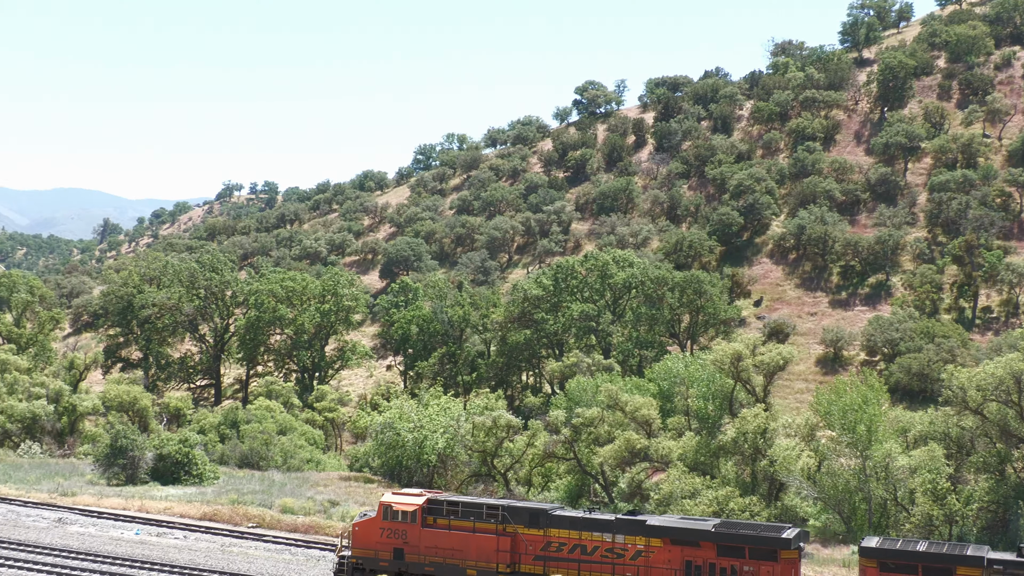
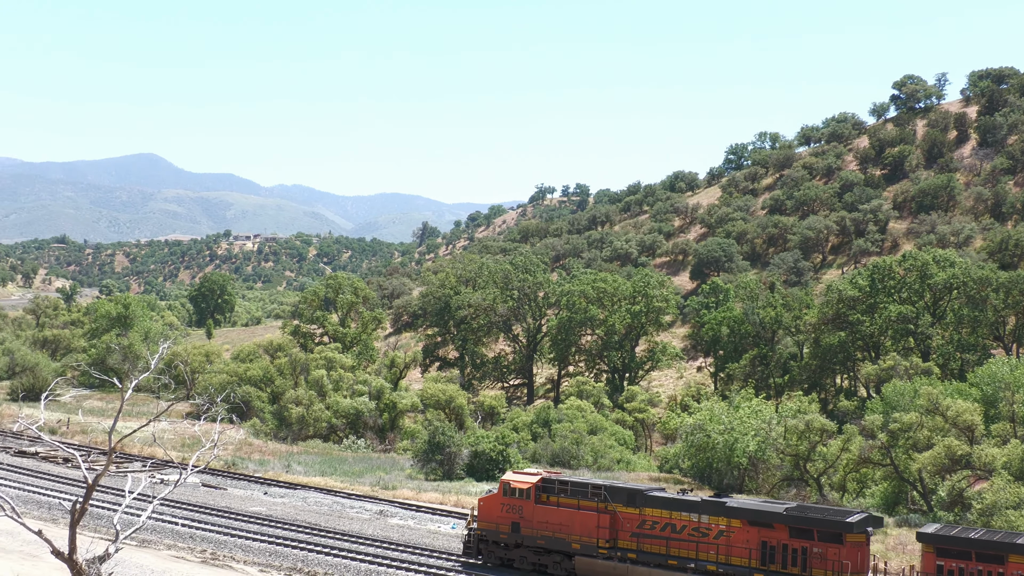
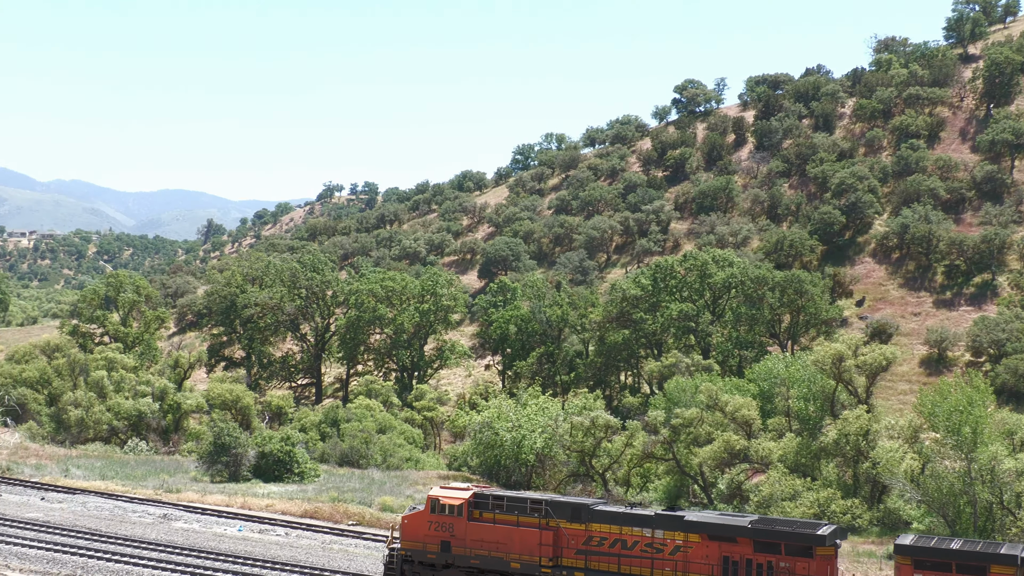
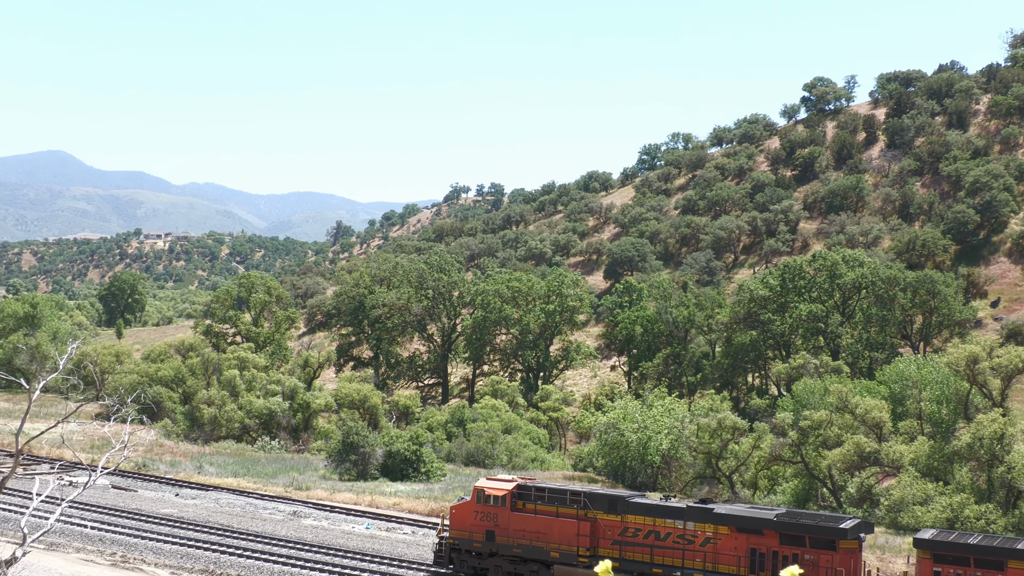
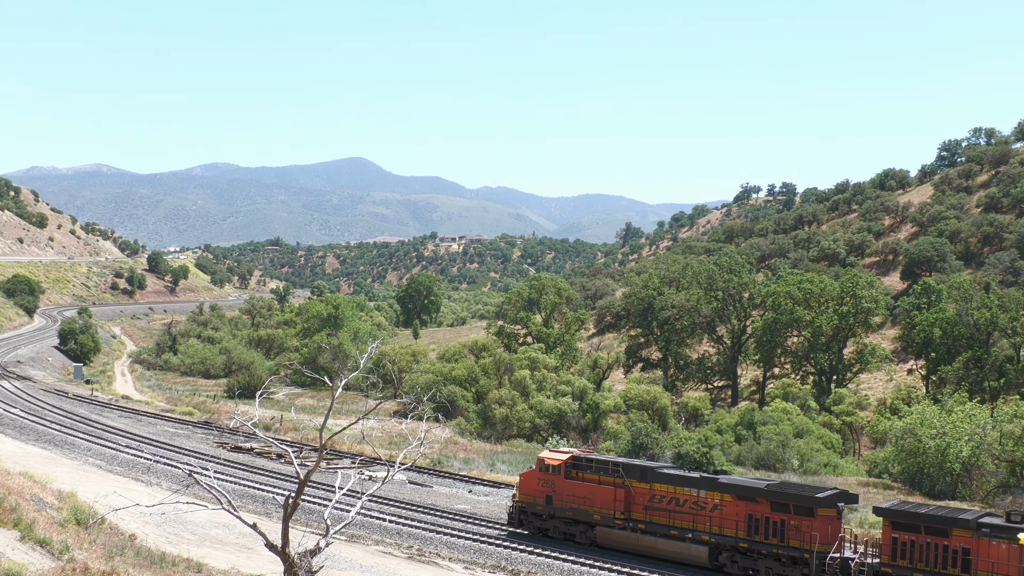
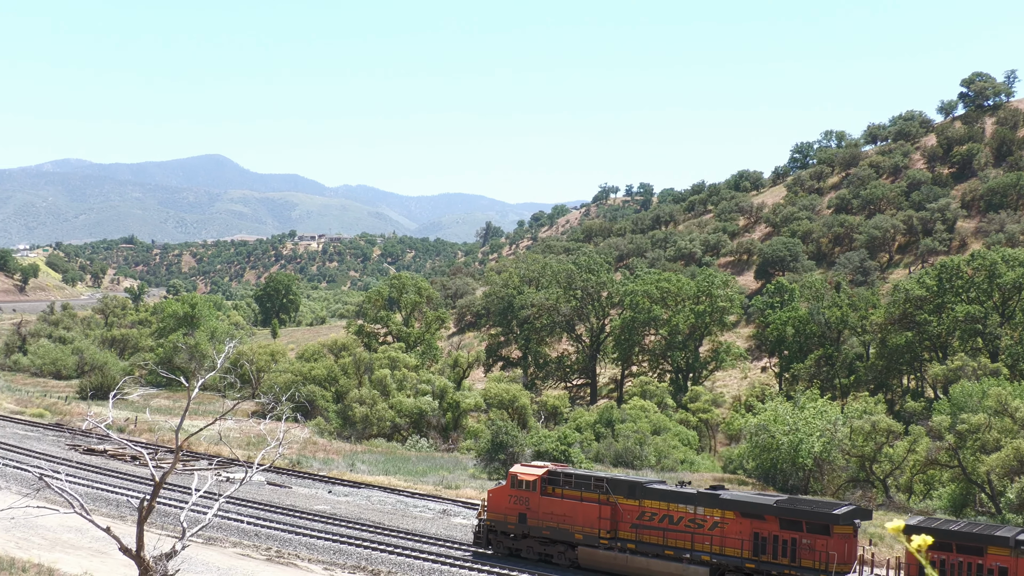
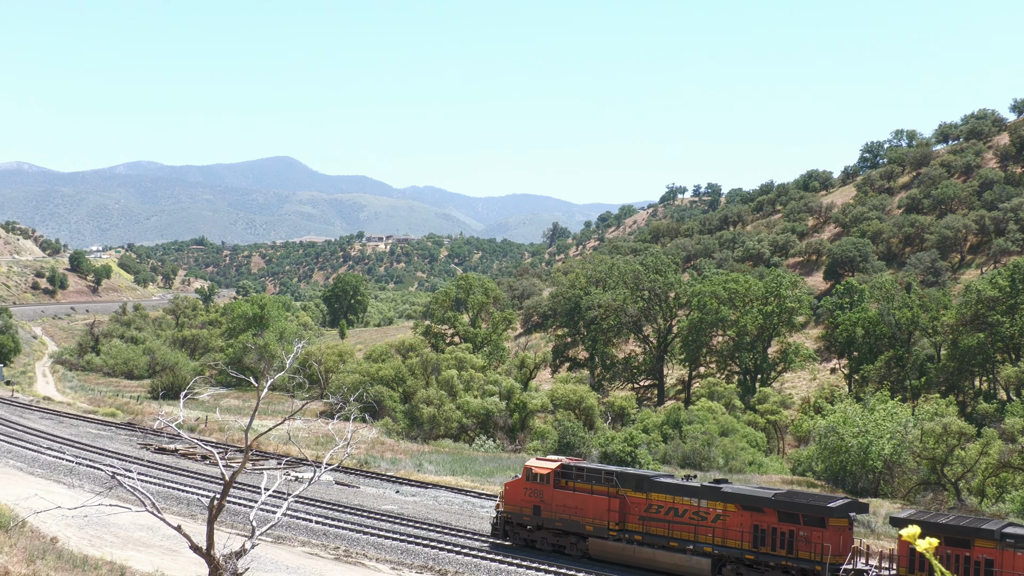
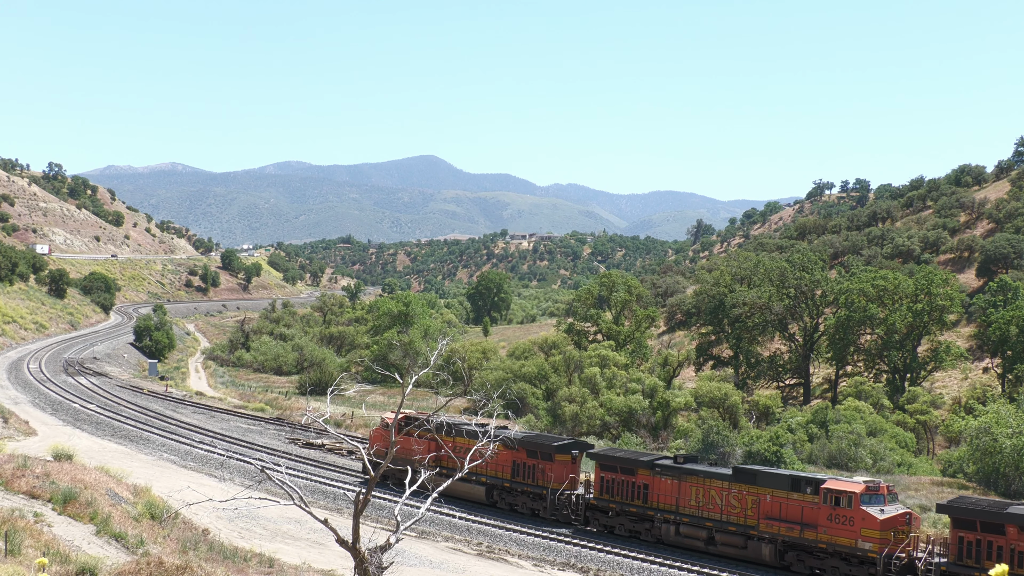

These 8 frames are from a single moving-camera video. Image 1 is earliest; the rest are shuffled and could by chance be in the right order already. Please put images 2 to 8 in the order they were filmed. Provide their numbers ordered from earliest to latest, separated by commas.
3, 4, 2, 6, 7, 5, 8
